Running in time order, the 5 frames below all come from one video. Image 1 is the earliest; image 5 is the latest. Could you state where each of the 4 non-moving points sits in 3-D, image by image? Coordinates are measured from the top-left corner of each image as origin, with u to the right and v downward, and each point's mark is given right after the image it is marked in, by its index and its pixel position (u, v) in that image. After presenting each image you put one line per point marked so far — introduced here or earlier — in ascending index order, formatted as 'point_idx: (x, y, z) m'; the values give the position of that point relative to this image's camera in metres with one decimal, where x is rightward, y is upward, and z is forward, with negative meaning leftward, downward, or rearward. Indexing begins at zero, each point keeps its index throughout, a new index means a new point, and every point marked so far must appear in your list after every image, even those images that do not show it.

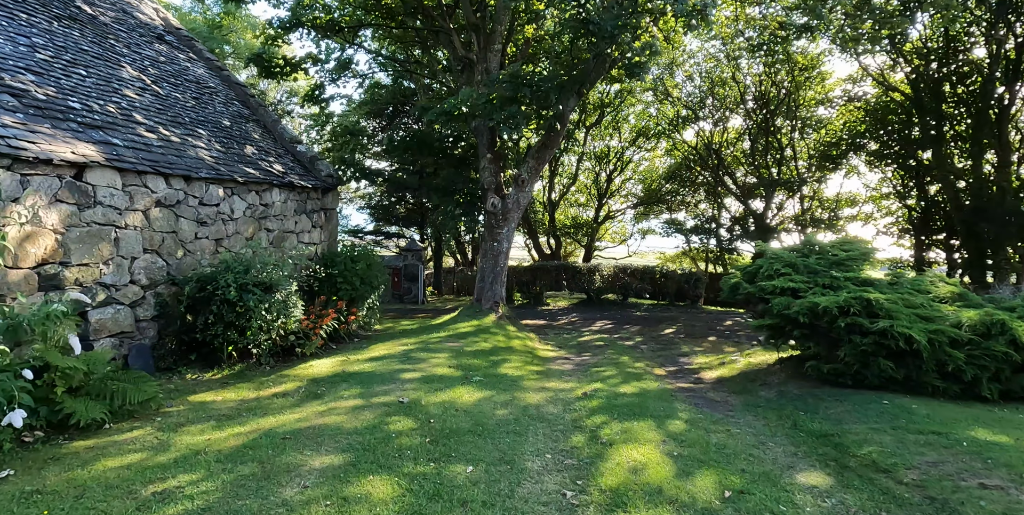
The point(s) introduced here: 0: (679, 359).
0: (+2.6, -1.6, +9.3) m
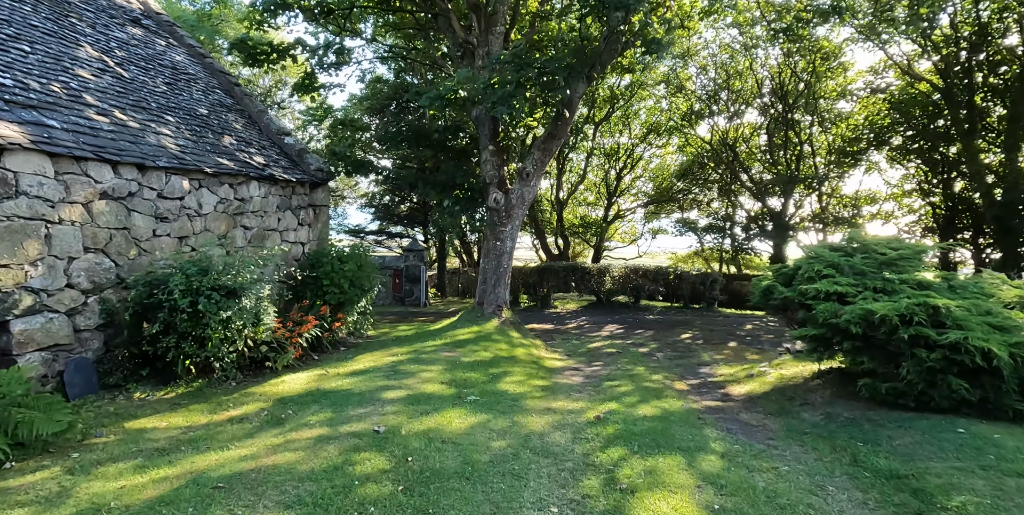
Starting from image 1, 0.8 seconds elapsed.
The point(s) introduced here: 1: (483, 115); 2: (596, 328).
0: (+2.6, -1.6, +8.4) m
1: (-0.5, +2.4, +10.3) m
2: (+1.9, -1.6, +13.6) m
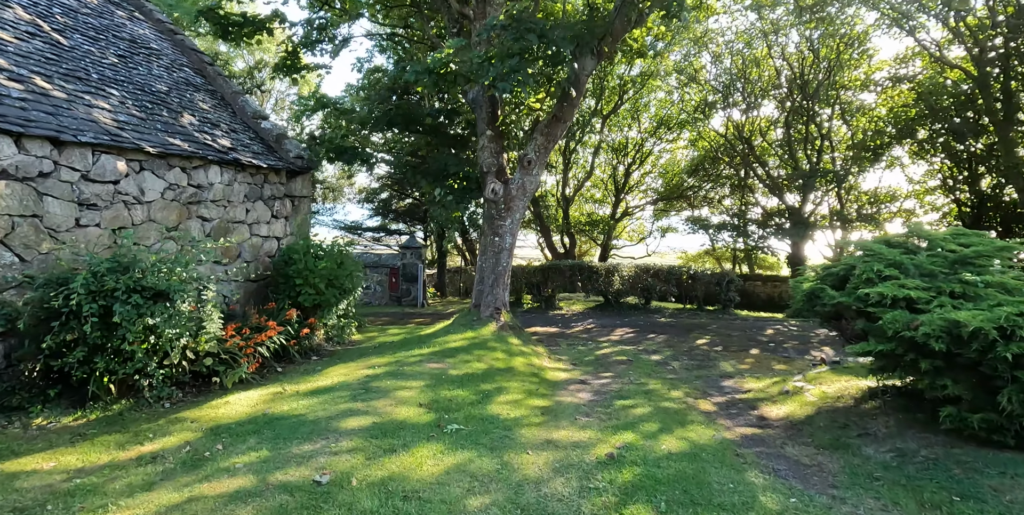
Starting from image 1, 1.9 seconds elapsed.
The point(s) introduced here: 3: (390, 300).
0: (+2.6, -1.6, +7.4) m
1: (-0.5, +2.5, +9.2) m
2: (+1.9, -1.5, +12.5) m
3: (-3.7, -1.3, +18.1) m
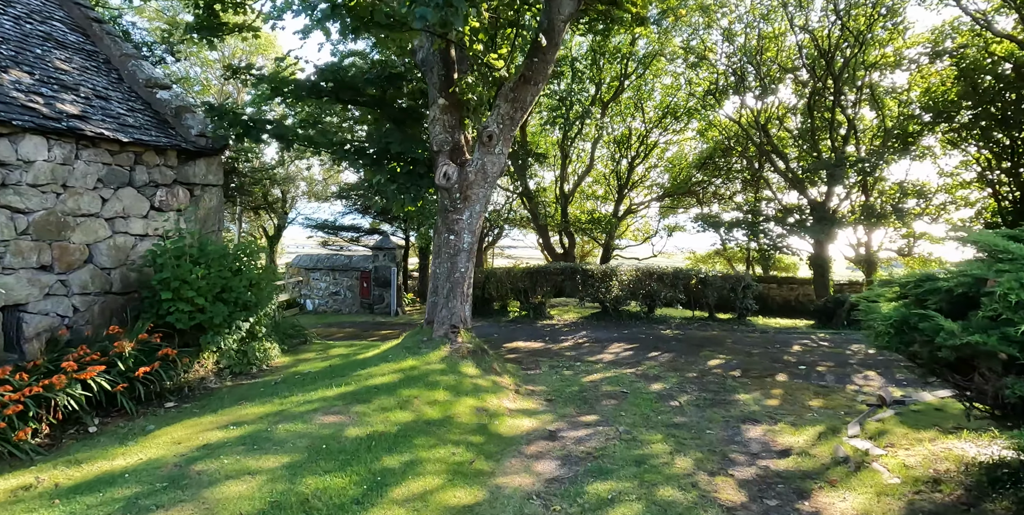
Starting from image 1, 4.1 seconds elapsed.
0: (+2.1, -1.6, +5.3) m
1: (-1.0, +2.4, +7.2) m
2: (+1.5, -1.6, +10.5) m
3: (-4.1, -1.3, +16.1) m
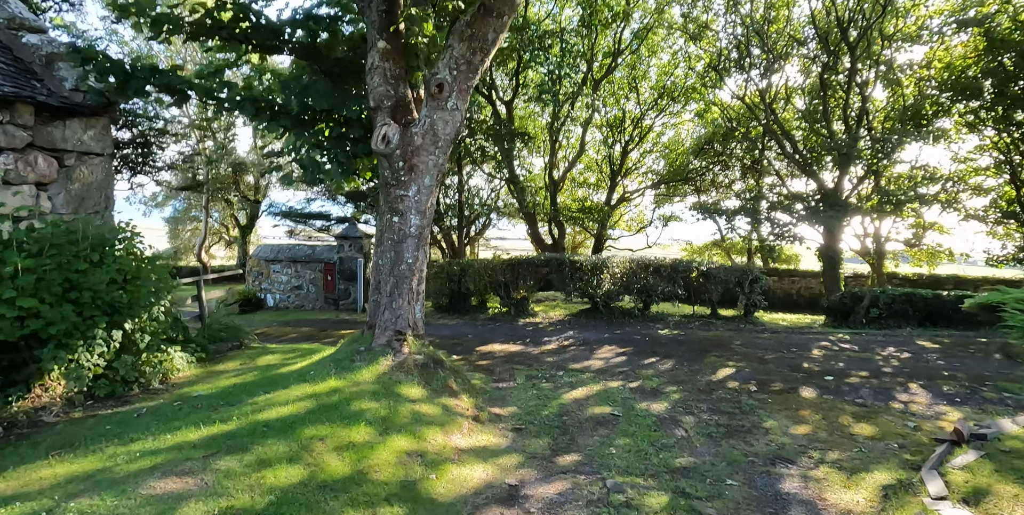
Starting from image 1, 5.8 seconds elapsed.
0: (+1.8, -1.5, +3.8) m
1: (-1.4, +2.6, +5.6) m
2: (+1.1, -1.4, +8.9) m
3: (-4.5, -1.1, +14.6) m
